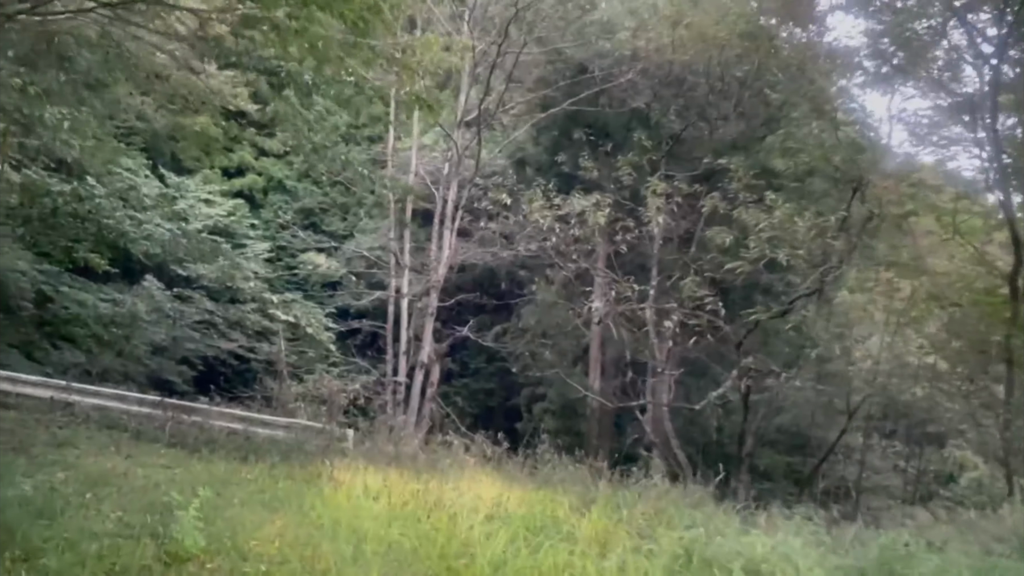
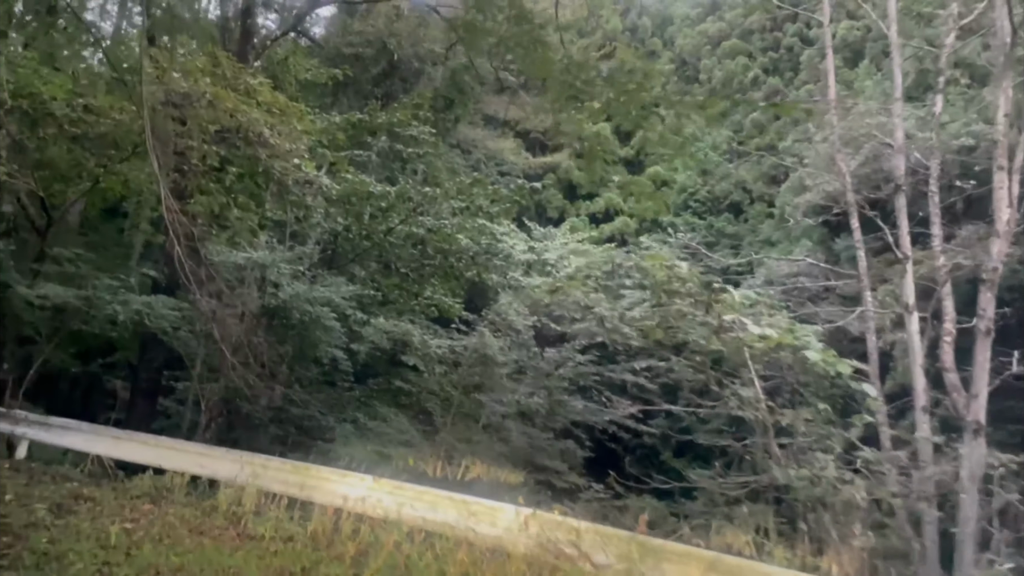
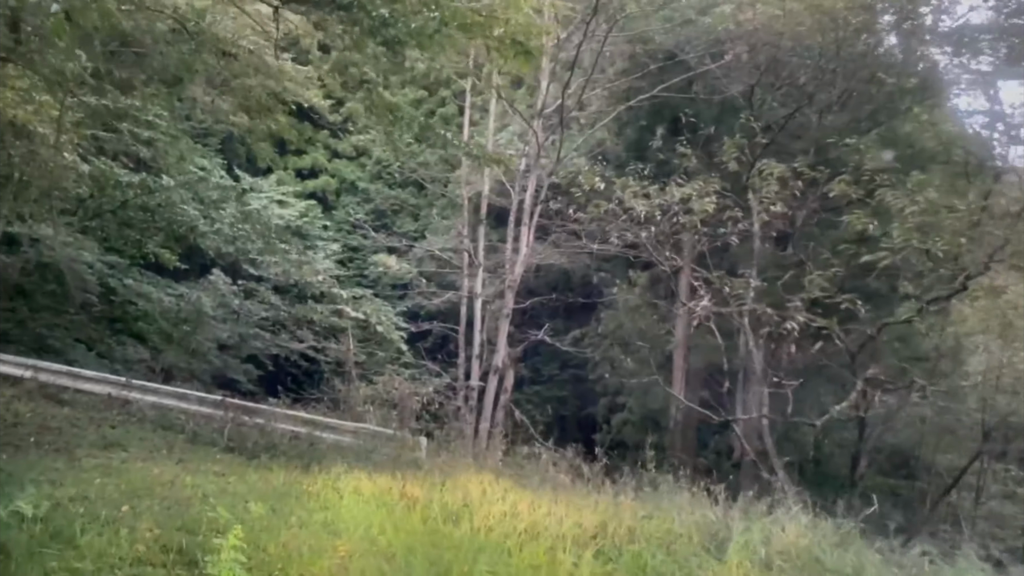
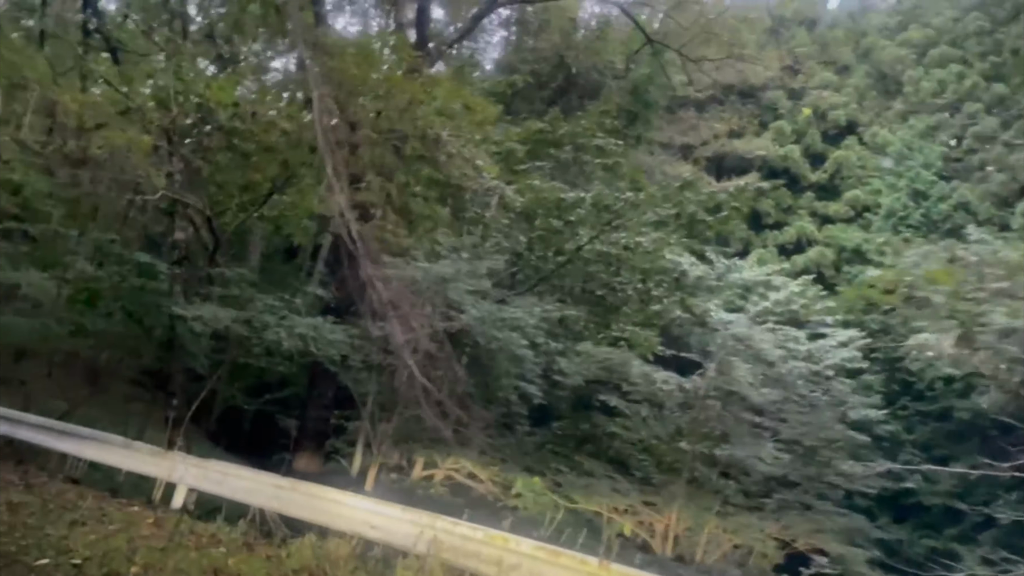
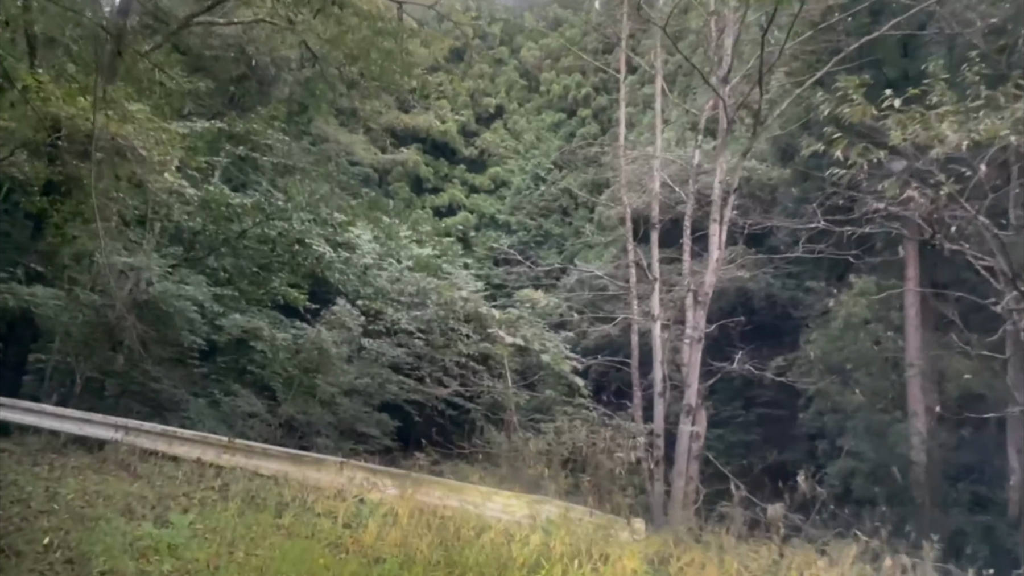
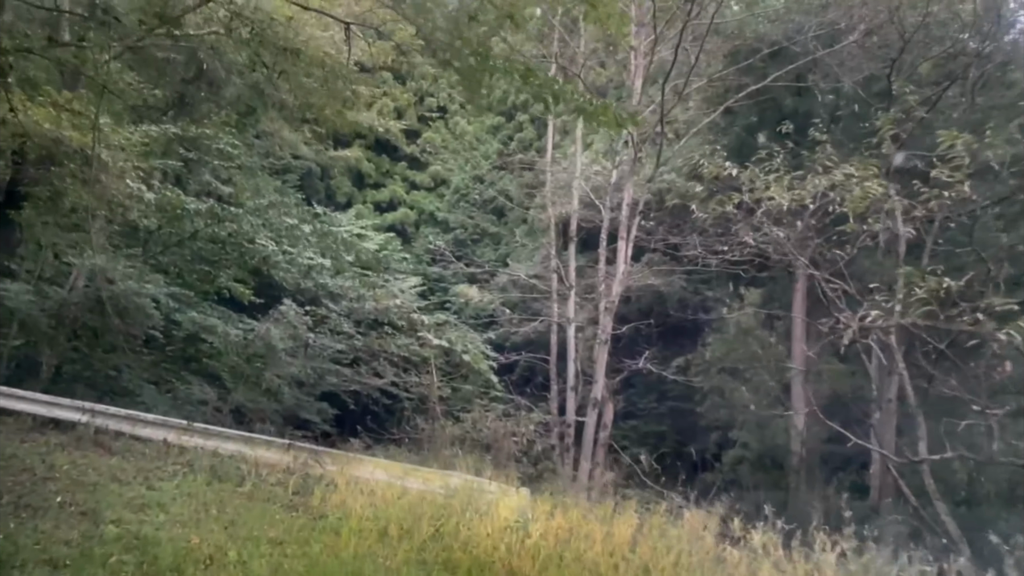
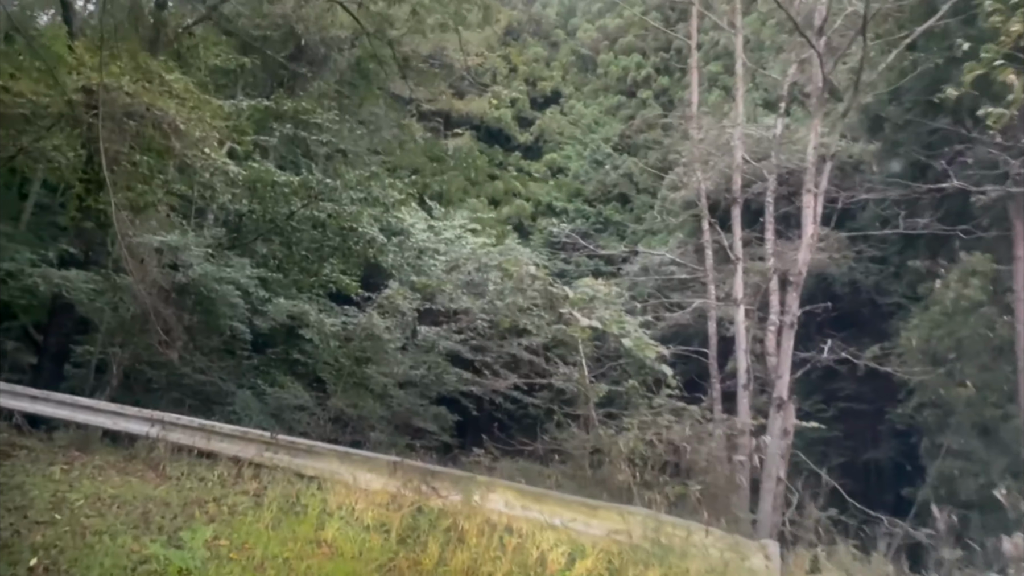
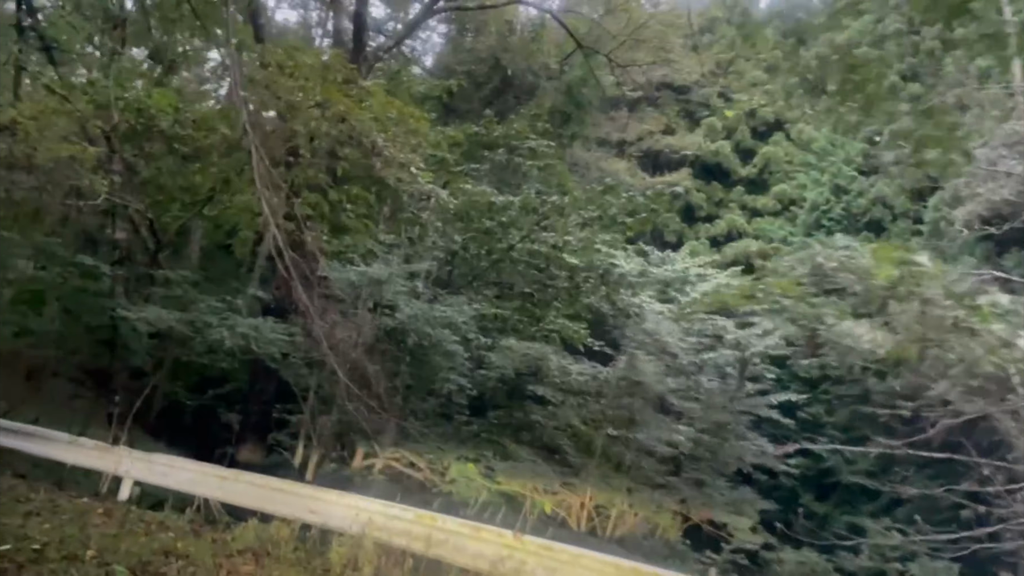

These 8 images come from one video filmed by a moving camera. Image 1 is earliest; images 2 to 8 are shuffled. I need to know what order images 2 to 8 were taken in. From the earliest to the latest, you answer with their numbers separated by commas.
3, 6, 5, 7, 2, 8, 4
